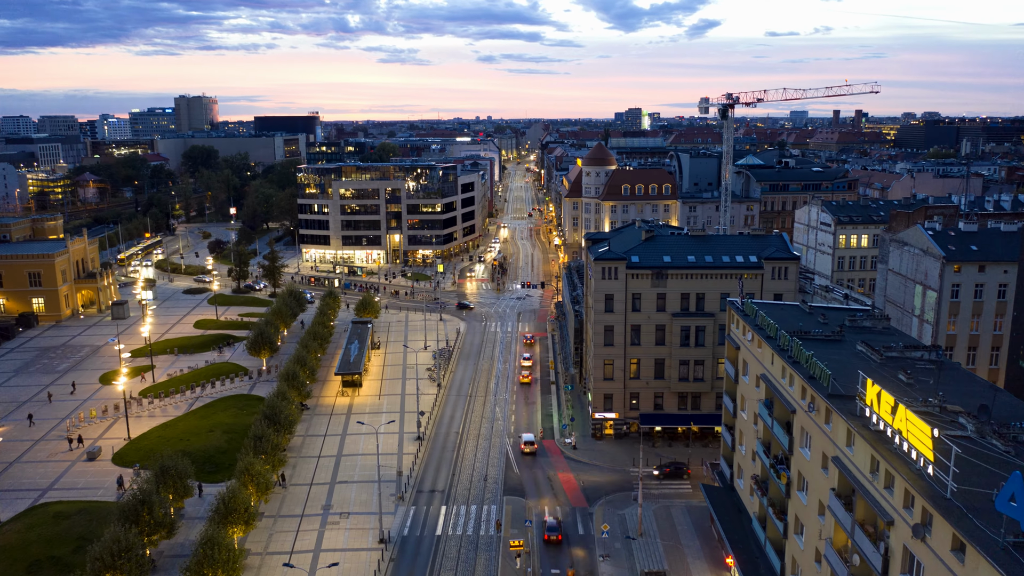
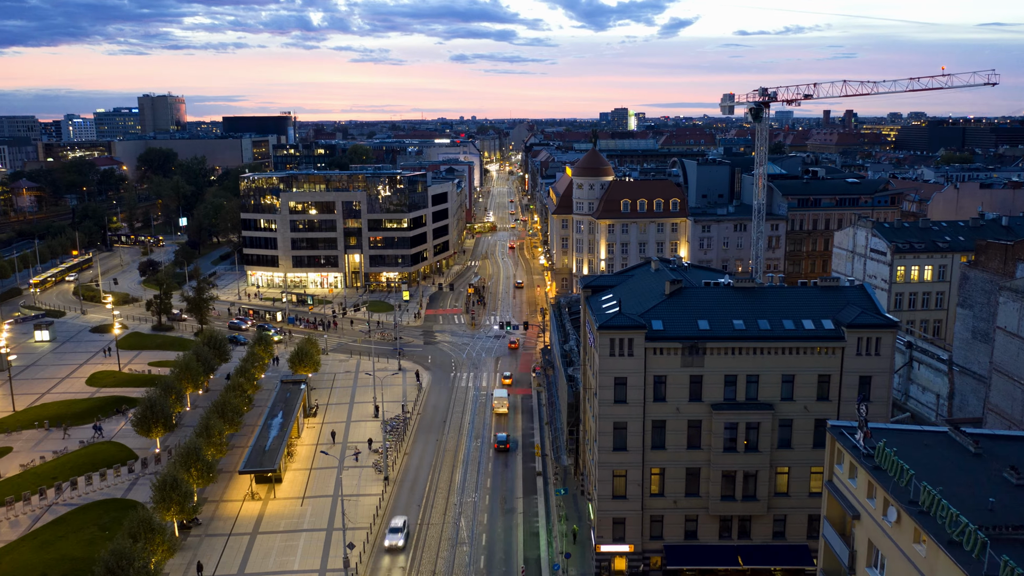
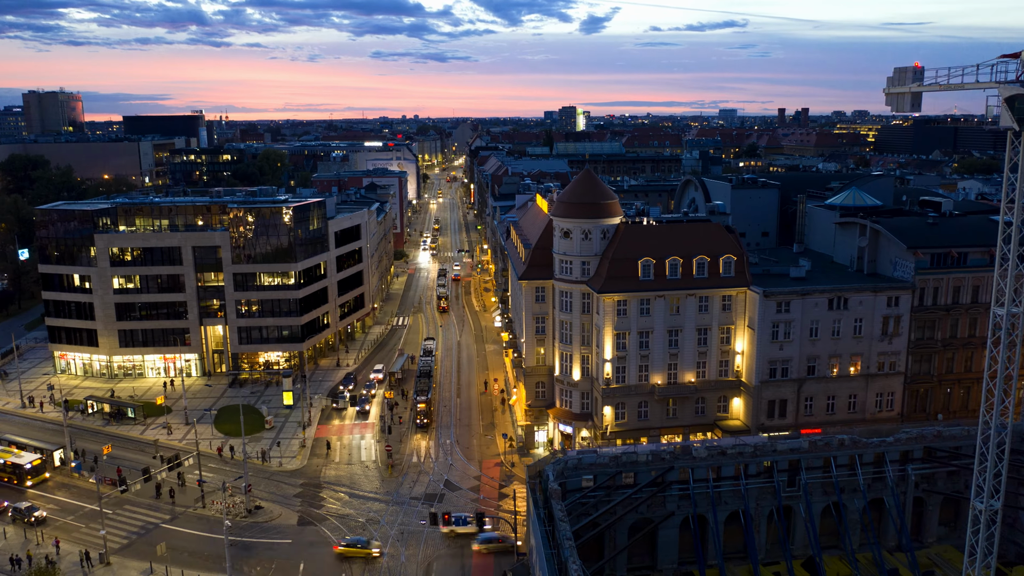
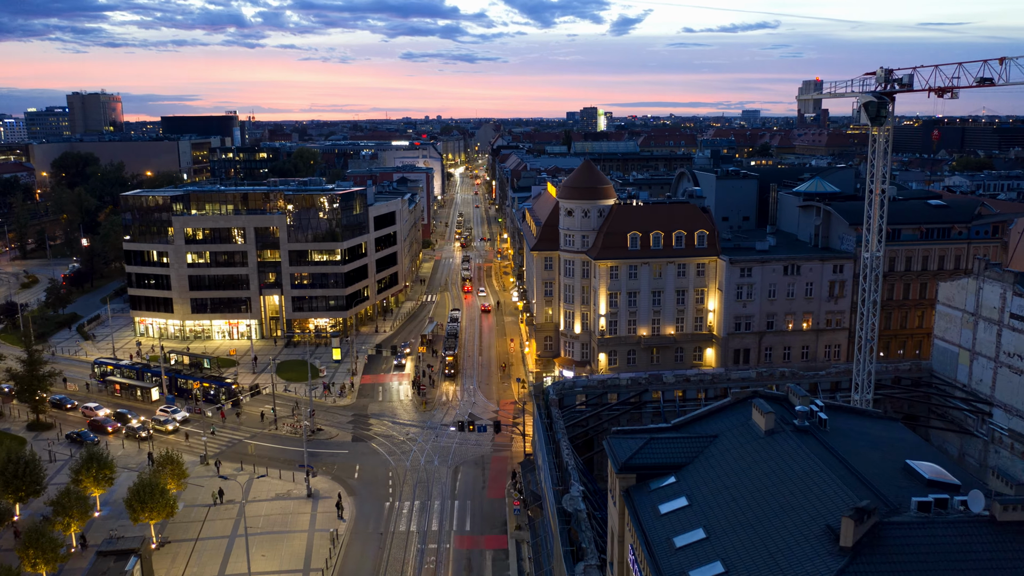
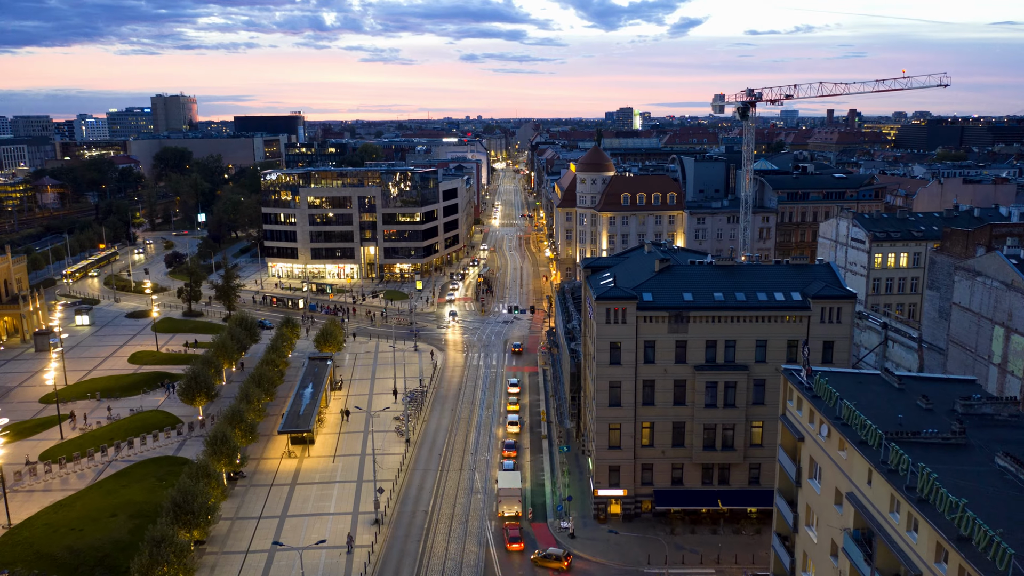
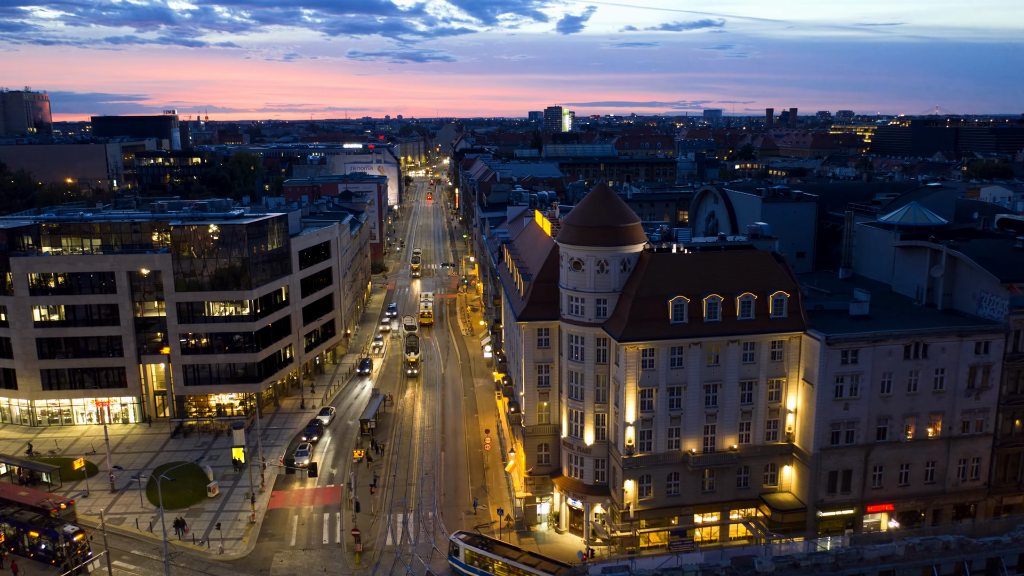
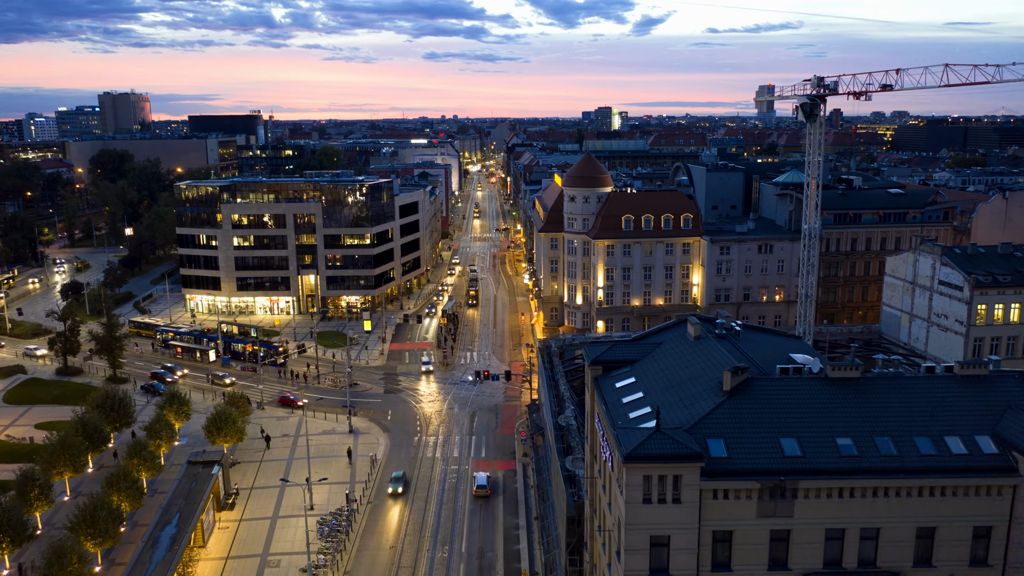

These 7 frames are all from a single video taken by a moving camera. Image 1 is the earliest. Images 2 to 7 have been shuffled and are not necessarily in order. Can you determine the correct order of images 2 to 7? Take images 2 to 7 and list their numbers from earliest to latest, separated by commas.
5, 2, 7, 4, 3, 6
